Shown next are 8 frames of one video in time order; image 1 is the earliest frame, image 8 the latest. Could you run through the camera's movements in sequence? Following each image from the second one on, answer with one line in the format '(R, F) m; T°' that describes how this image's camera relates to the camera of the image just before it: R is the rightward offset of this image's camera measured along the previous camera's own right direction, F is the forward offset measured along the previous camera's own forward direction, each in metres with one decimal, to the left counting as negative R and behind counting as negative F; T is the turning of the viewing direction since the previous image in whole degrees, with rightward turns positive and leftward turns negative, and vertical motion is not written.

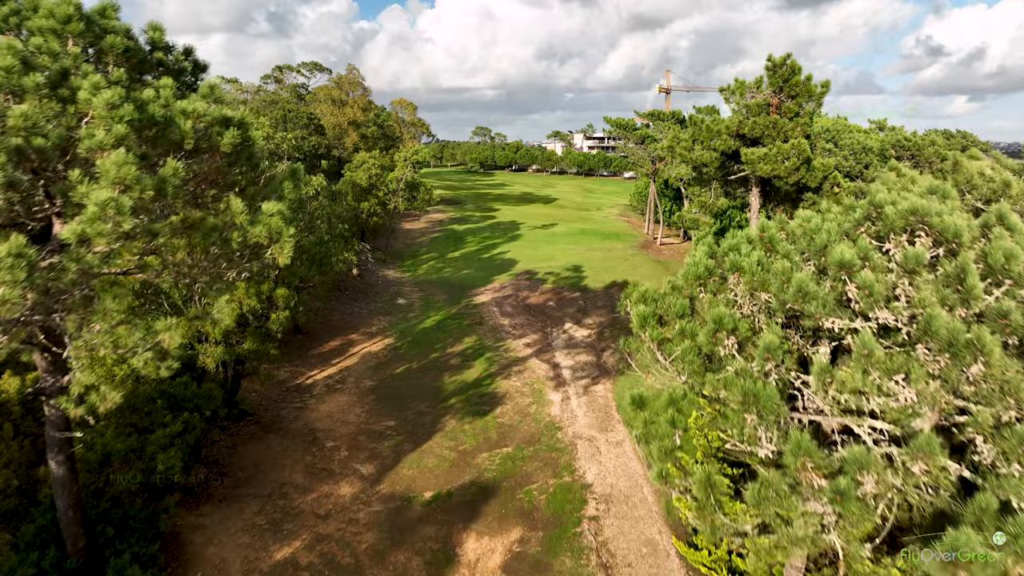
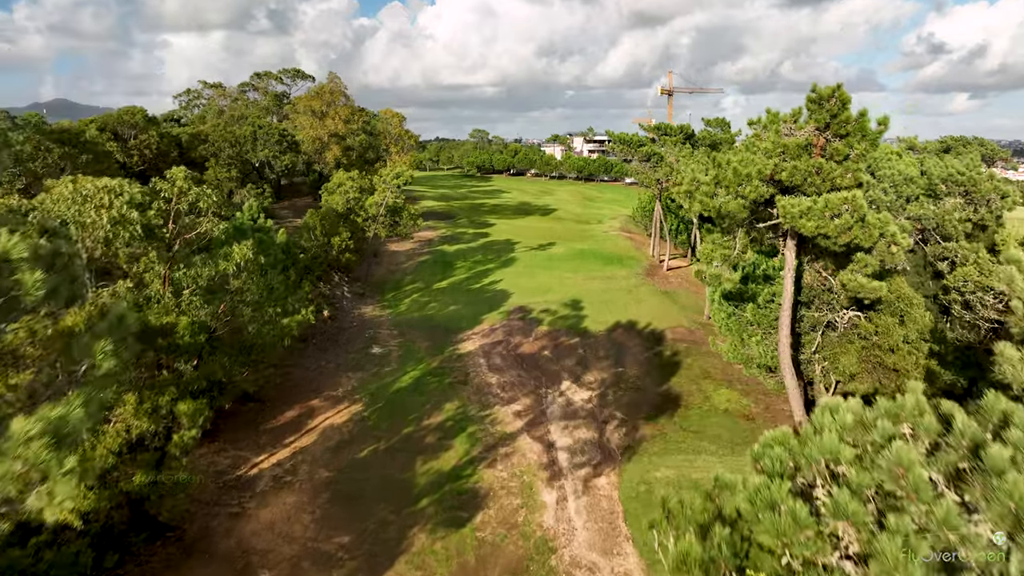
(+0.4, +3.6) m; 0°
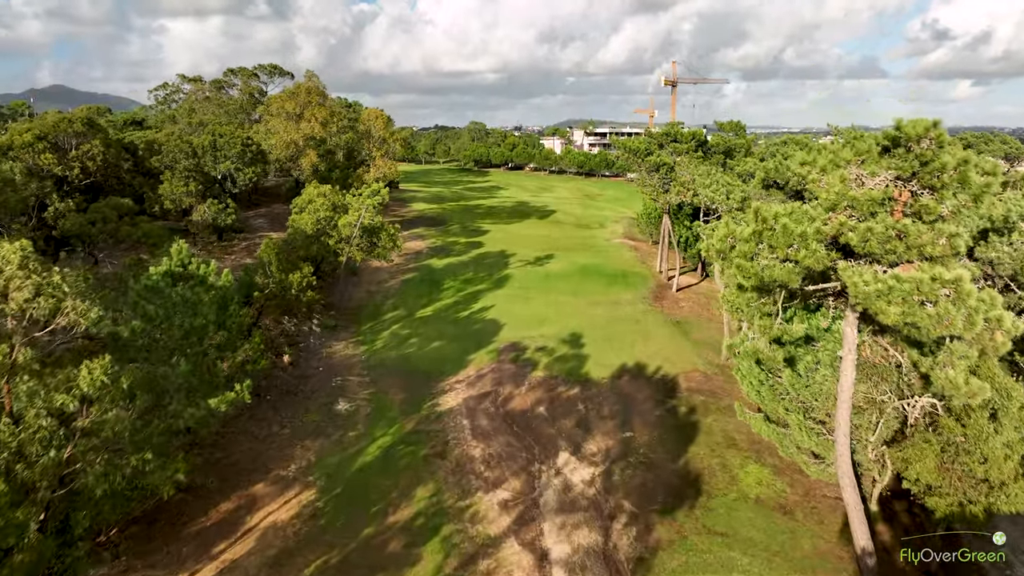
(+0.4, +3.9) m; 0°
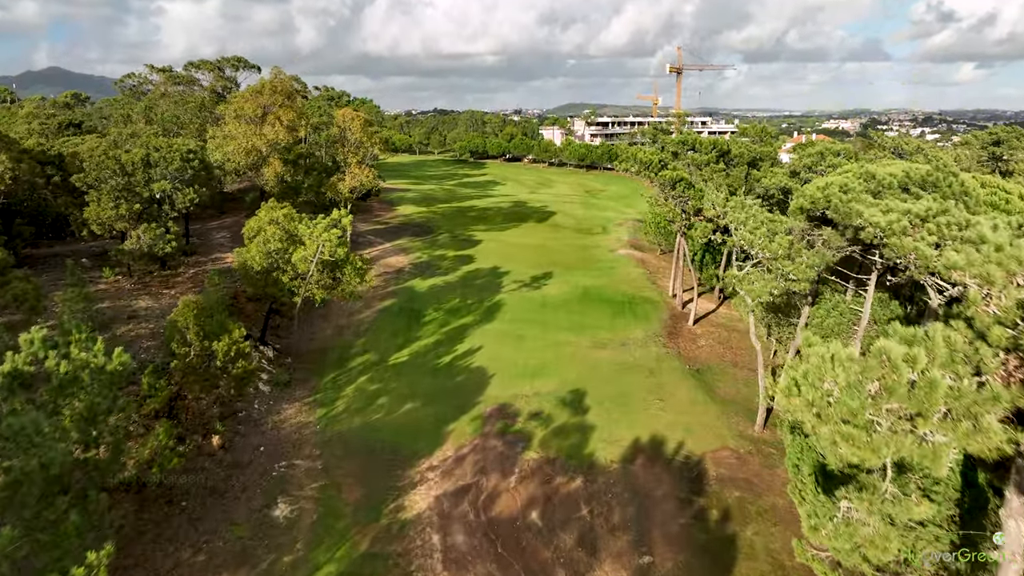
(+0.4, +5.0) m; 0°
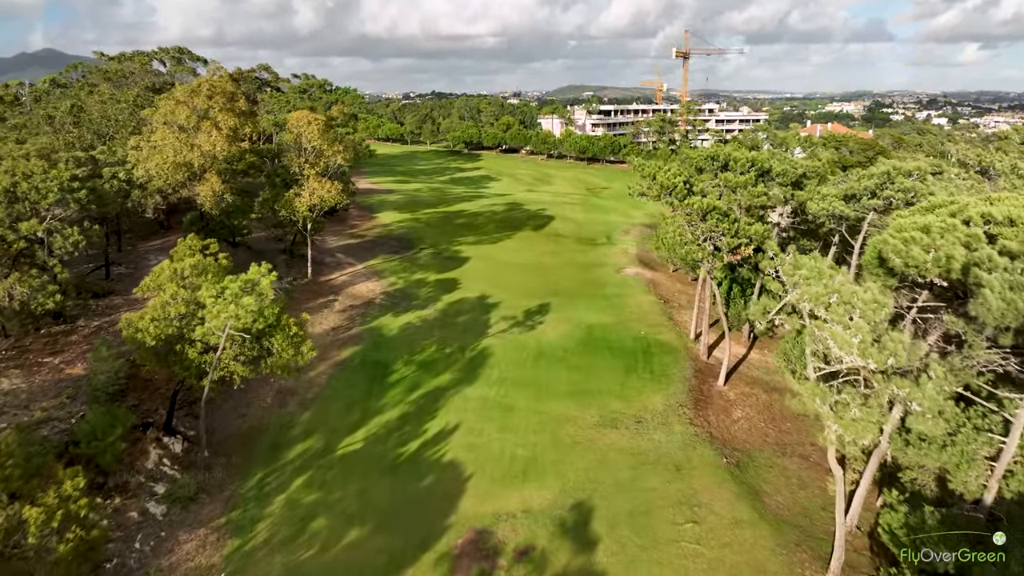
(+0.5, +6.4) m; 0°
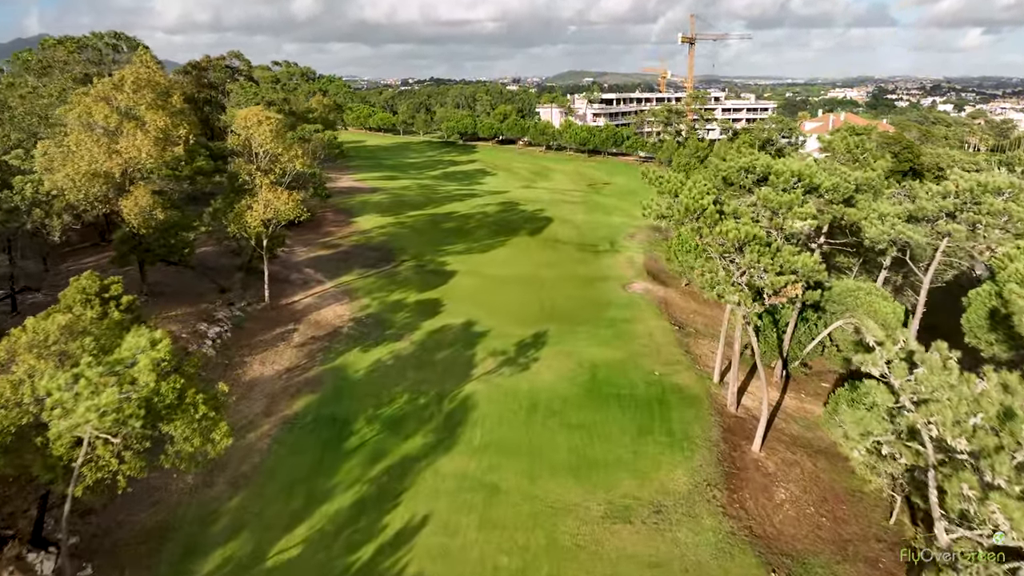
(+0.4, +5.0) m; 0°
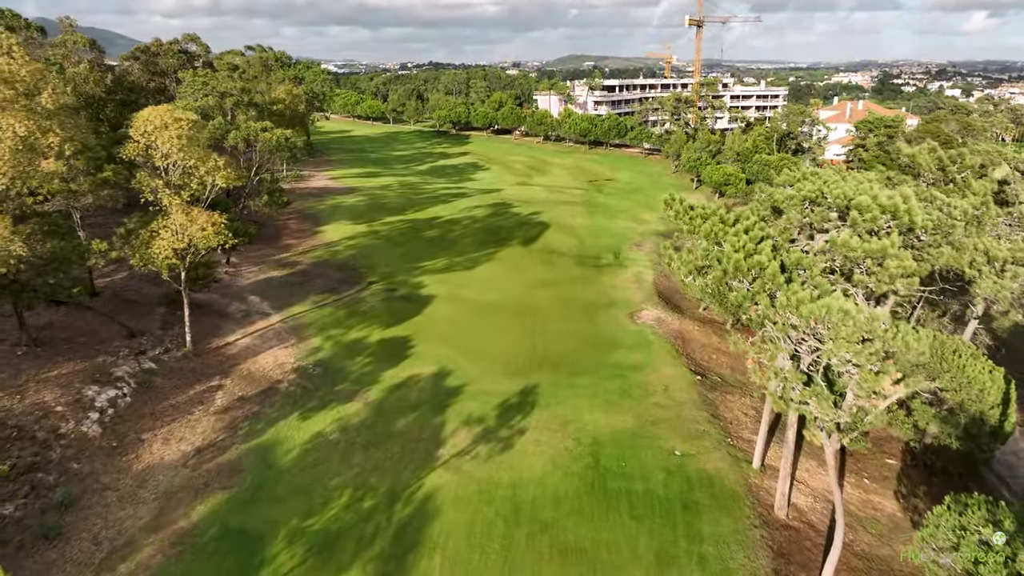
(+0.6, +6.1) m; 0°
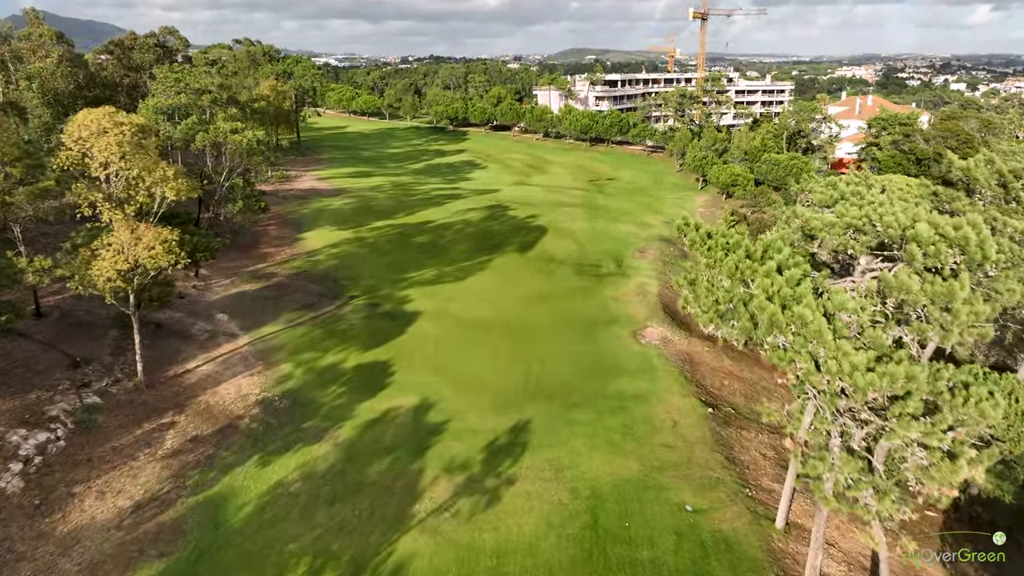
(+0.4, +2.7) m; 0°
